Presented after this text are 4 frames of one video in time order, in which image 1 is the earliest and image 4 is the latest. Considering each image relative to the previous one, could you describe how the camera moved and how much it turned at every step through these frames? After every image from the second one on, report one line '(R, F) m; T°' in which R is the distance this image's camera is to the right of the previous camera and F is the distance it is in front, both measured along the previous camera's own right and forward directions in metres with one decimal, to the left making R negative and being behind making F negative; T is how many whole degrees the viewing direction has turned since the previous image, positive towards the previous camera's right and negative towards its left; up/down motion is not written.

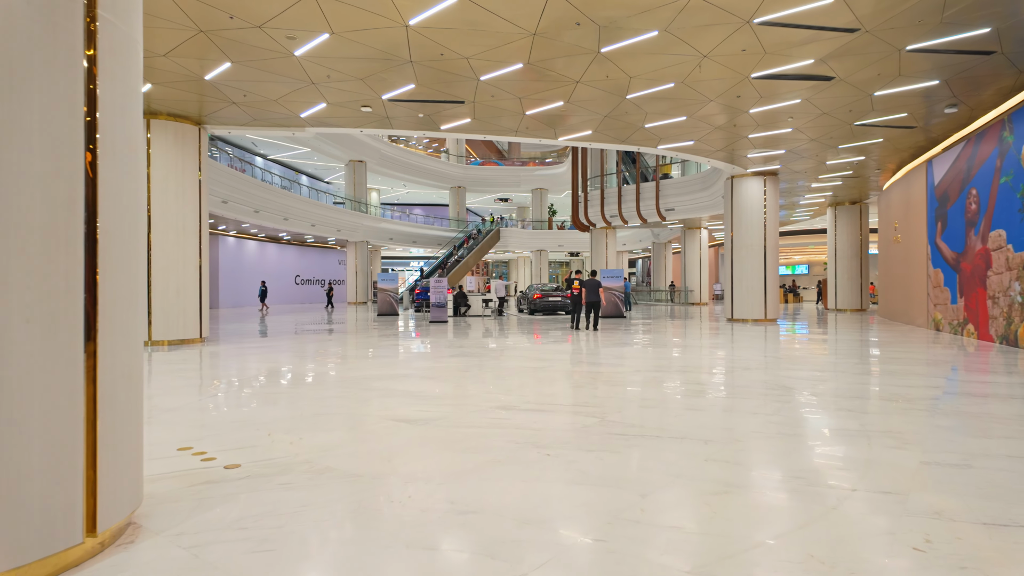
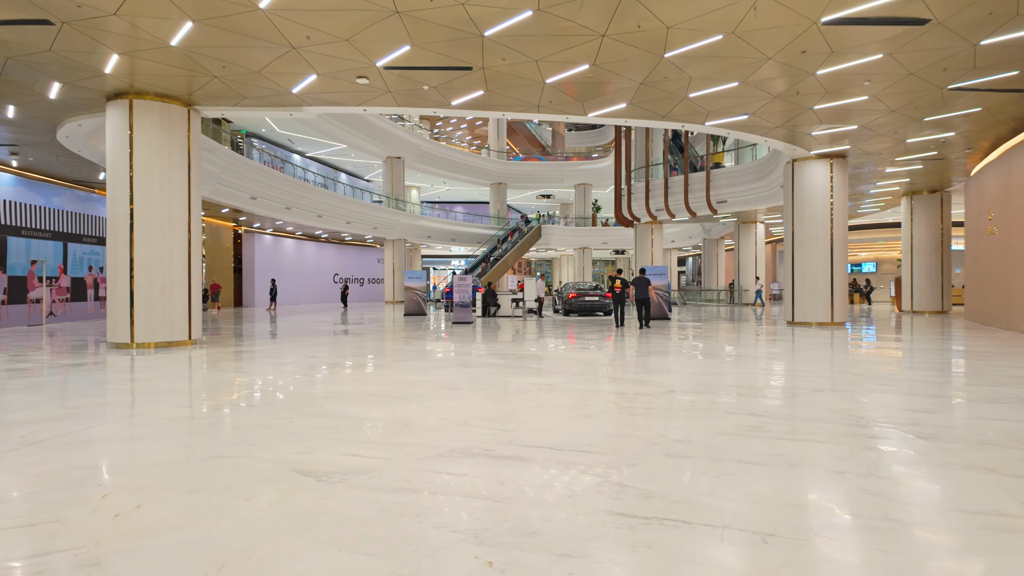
(+0.5, +1.5) m; -5°
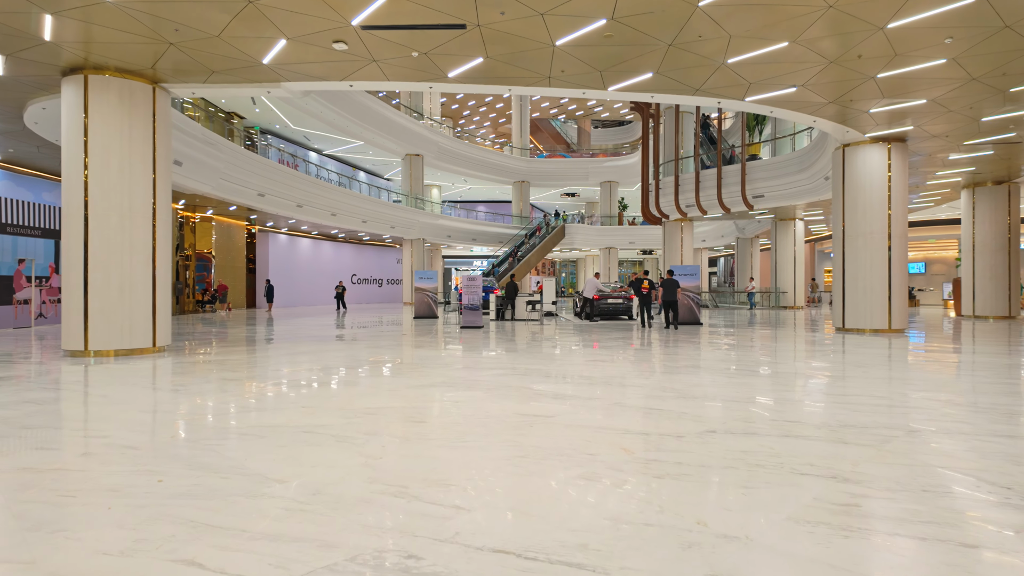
(+0.3, +1.4) m; -3°
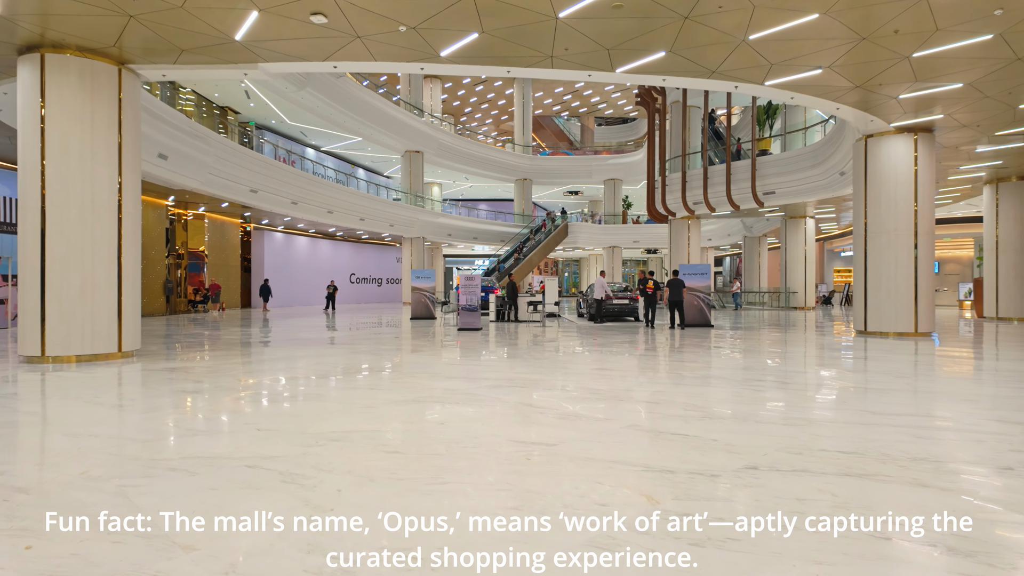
(+0.1, +0.8) m; 0°
